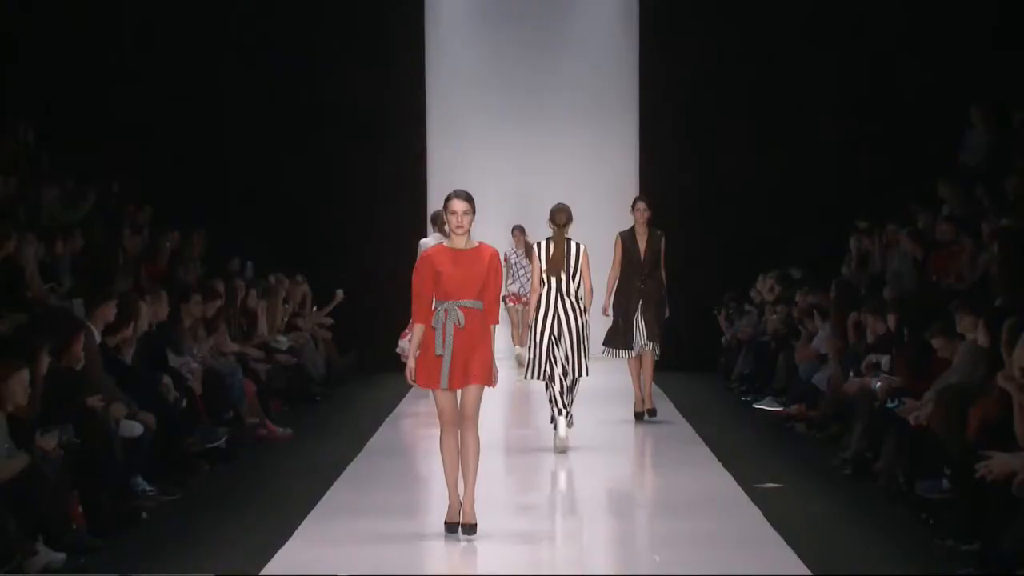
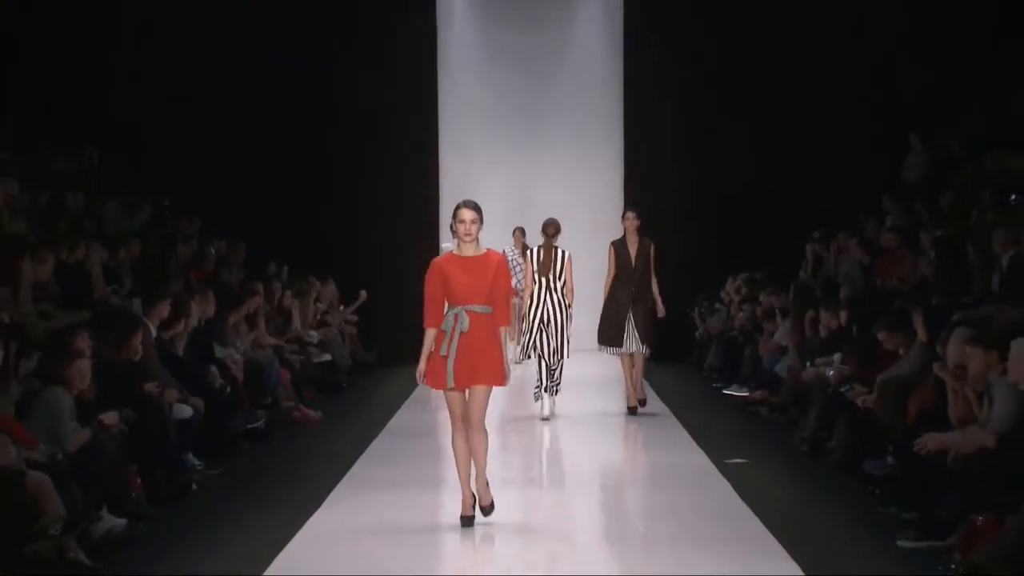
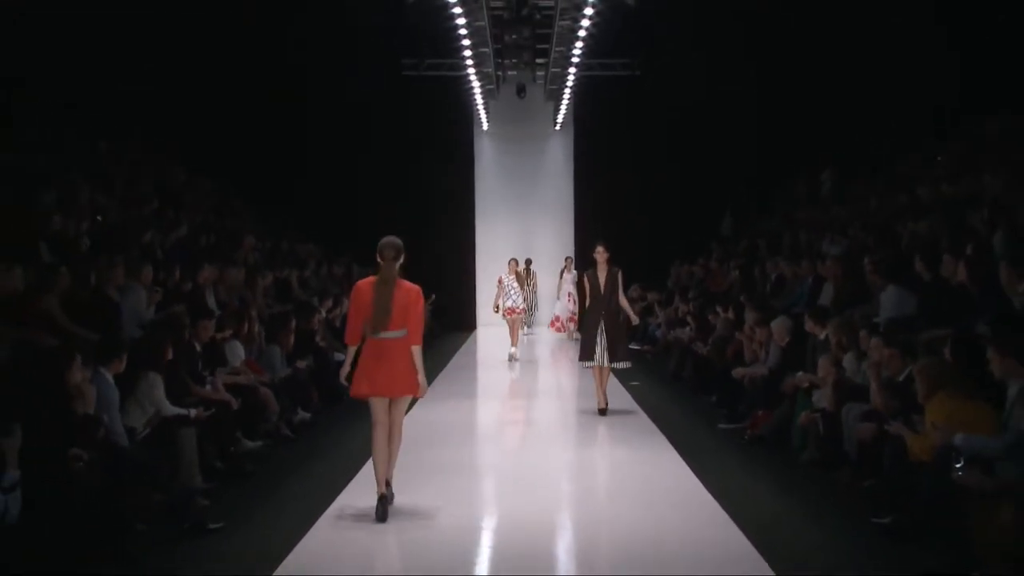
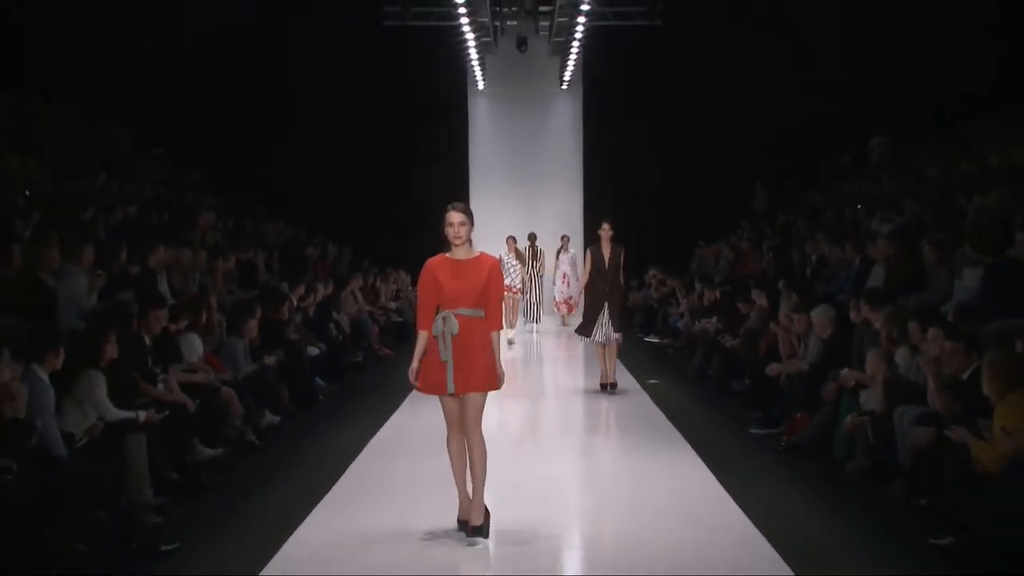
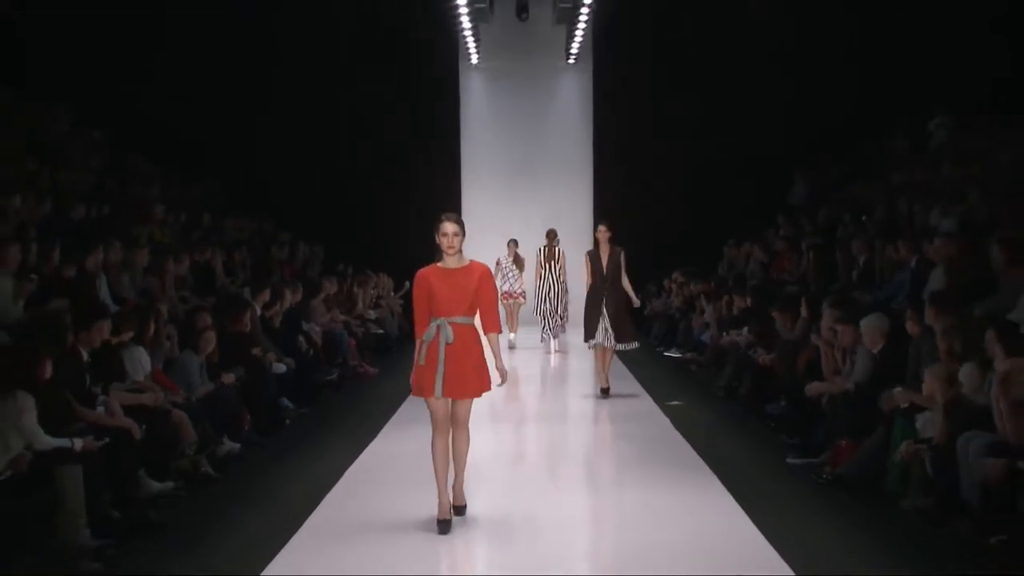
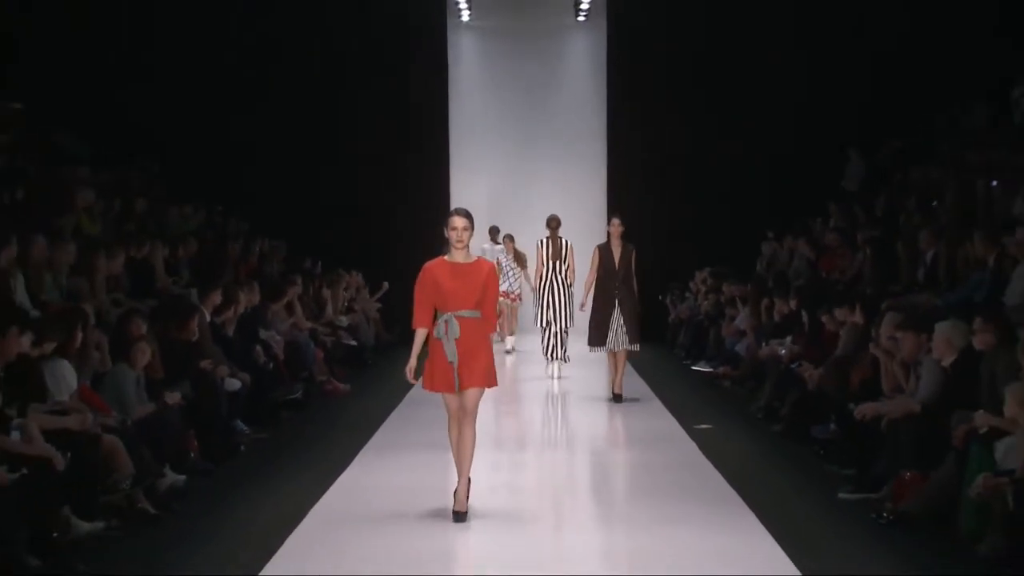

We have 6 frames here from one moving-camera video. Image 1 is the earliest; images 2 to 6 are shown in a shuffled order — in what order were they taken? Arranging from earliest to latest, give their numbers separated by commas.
2, 6, 5, 4, 3
